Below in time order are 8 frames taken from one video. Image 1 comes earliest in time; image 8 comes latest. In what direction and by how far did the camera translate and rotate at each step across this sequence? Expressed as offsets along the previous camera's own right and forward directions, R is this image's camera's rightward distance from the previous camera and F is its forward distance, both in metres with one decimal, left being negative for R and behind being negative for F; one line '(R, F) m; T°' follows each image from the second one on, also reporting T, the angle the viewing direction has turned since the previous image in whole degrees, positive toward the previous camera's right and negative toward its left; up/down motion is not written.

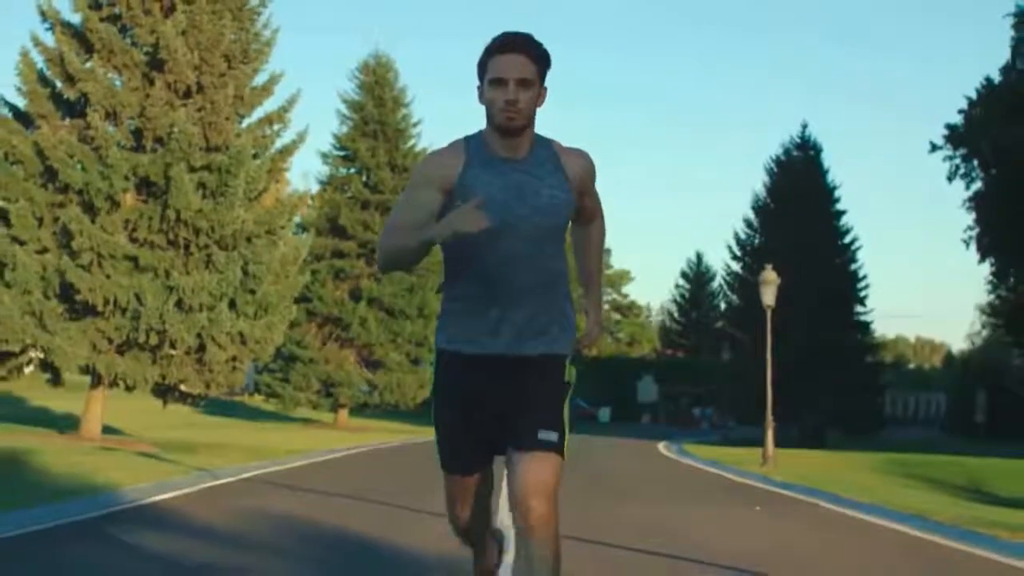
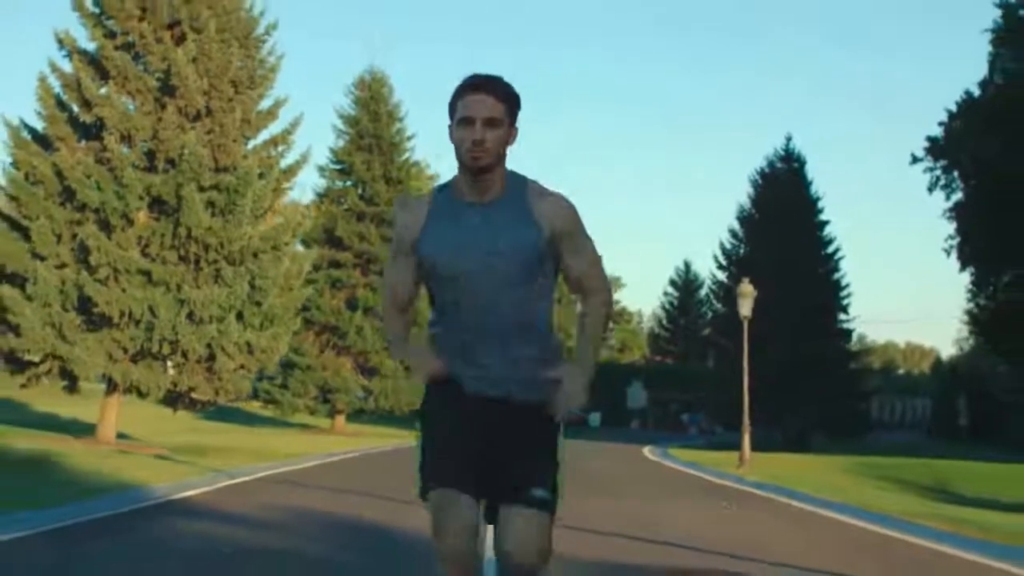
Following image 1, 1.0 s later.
(0.0, -1.6) m; 0°
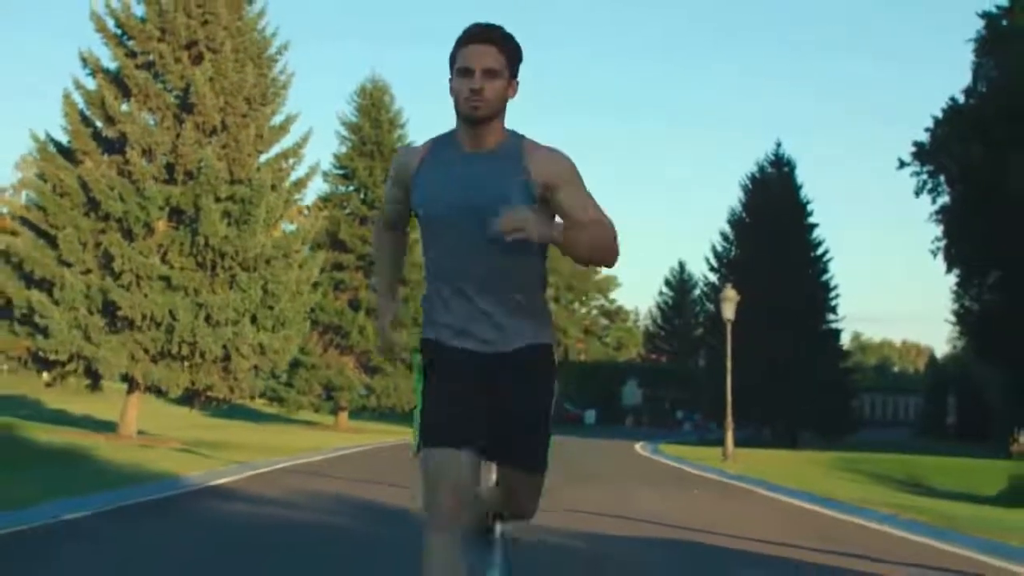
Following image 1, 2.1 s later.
(0.0, -1.8) m; 0°
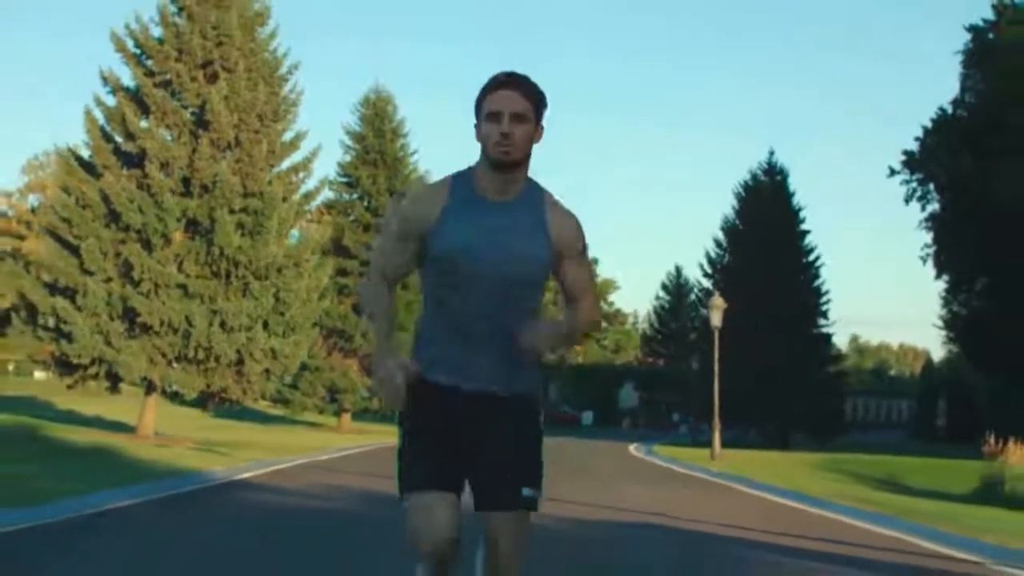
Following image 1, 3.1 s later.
(0.0, -1.6) m; 0°
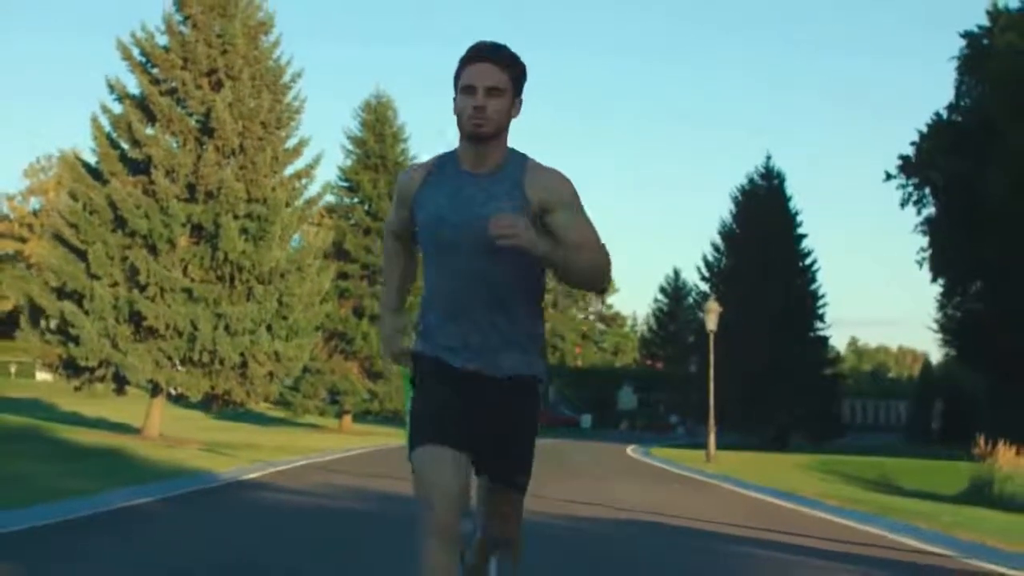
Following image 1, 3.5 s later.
(0.0, -0.6) m; 0°
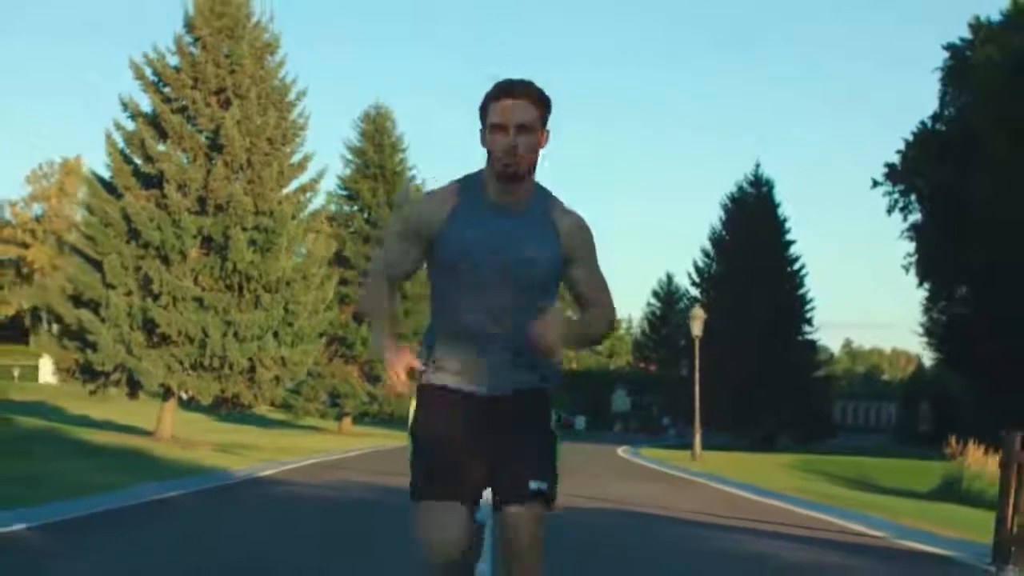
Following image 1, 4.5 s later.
(0.0, -1.6) m; 0°
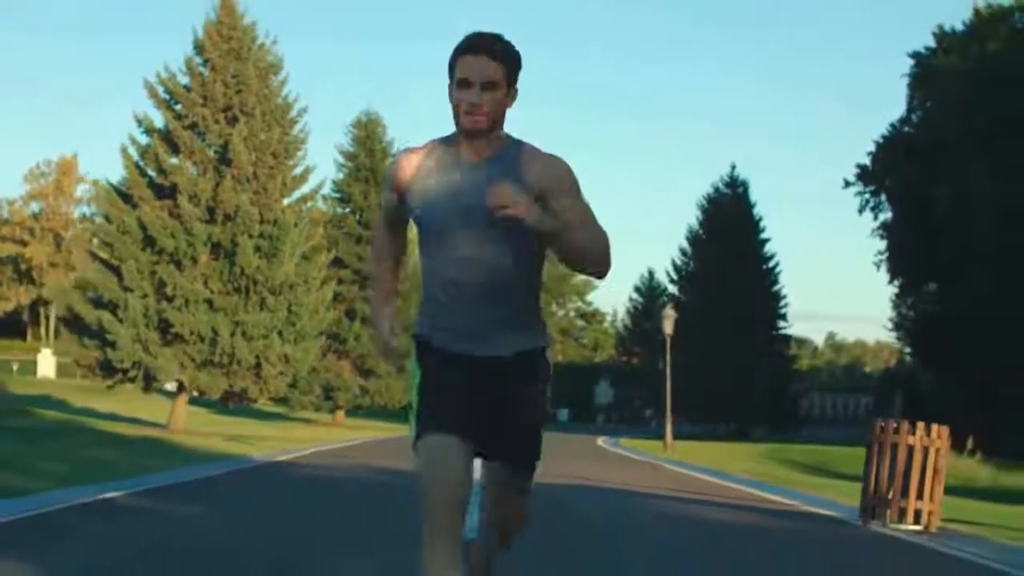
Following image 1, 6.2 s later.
(0.0, -2.9) m; +1°
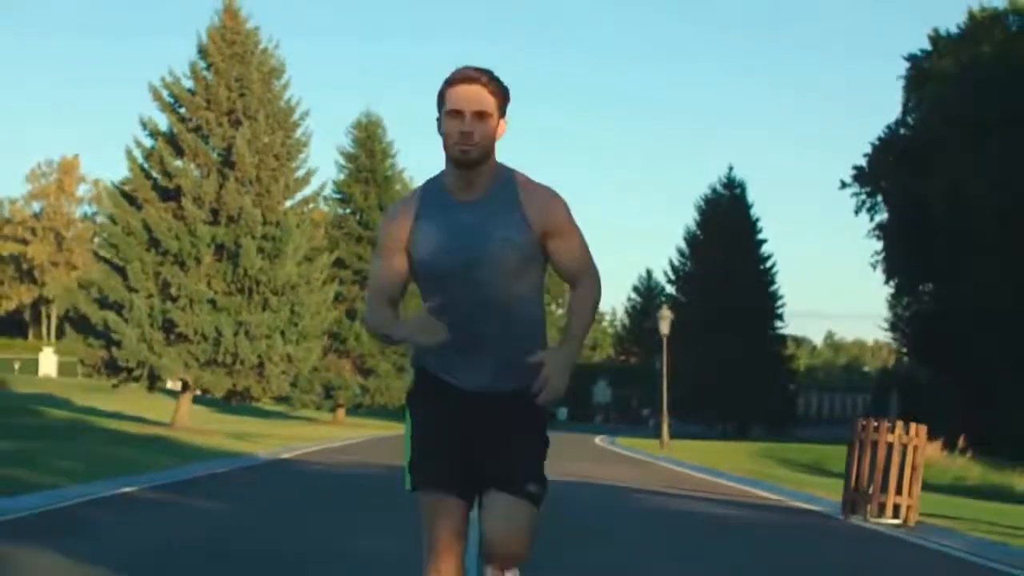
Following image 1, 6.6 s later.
(0.0, -0.6) m; 0°
